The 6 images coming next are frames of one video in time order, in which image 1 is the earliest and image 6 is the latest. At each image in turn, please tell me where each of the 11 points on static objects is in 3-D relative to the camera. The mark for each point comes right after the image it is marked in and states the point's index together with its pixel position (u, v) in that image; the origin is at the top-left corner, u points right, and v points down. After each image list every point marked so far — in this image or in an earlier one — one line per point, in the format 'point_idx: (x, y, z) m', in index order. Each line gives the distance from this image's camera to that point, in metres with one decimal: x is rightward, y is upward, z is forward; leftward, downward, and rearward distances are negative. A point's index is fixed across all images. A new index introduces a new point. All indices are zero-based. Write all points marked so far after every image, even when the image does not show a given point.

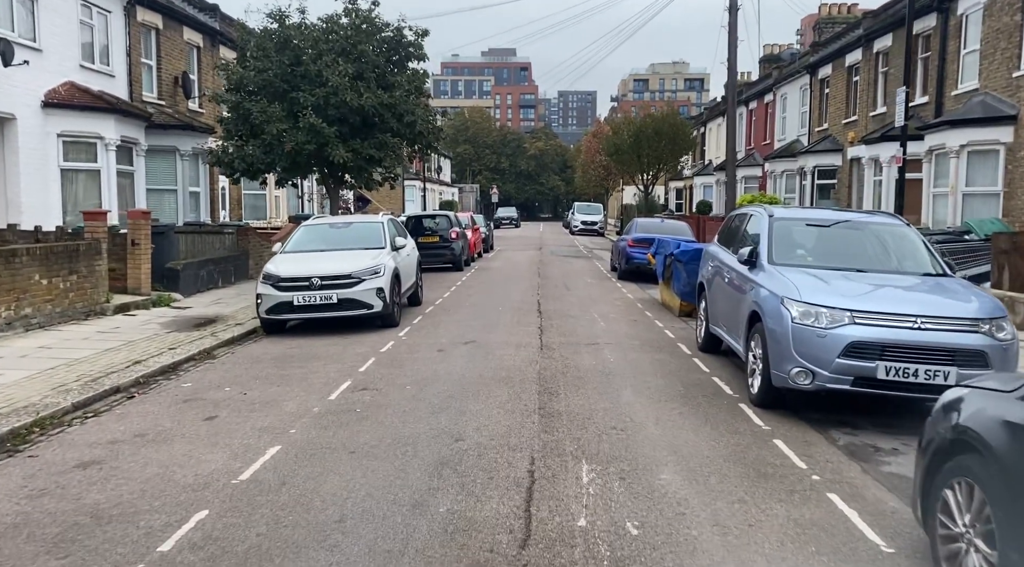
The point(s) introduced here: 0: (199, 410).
0: (-2.8, -1.1, +7.0) m
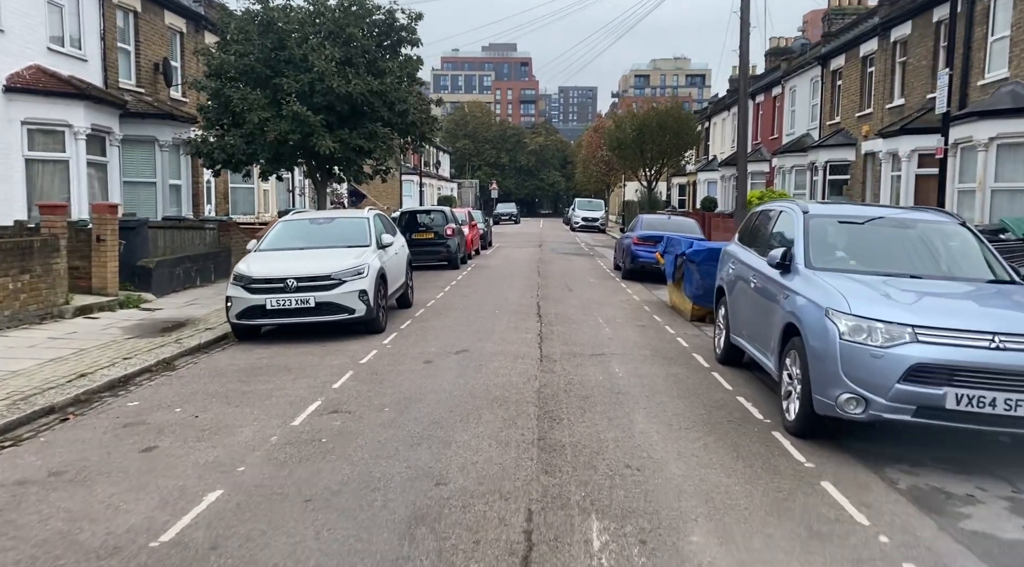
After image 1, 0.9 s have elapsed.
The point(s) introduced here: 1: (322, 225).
0: (-2.8, -1.2, +5.9) m
1: (-2.7, +0.8, +11.4) m
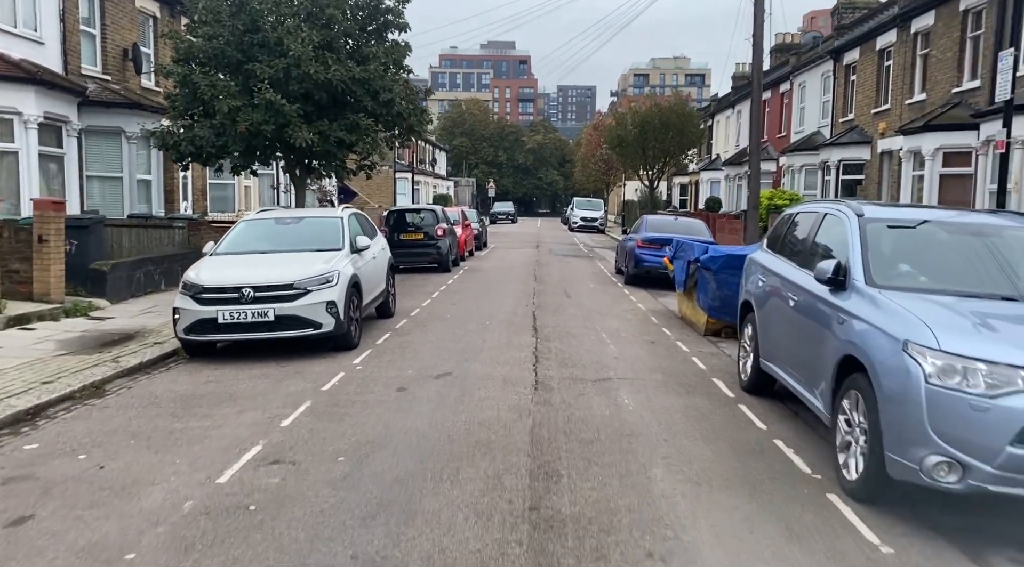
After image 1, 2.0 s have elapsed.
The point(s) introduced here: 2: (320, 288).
0: (-2.9, -1.3, +4.6) m
1: (-2.8, +0.7, +10.0) m
2: (-2.1, -0.1, +8.6) m
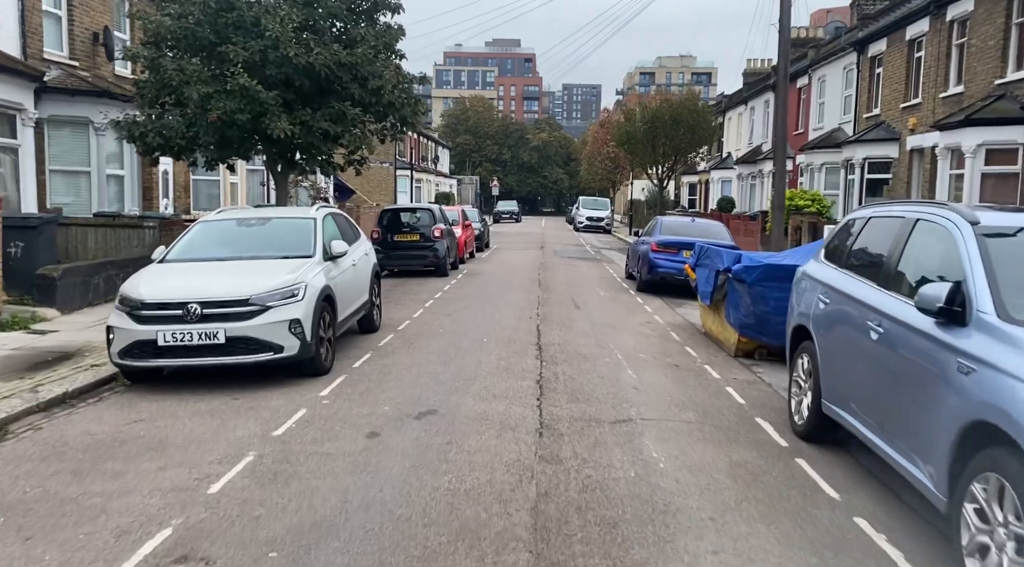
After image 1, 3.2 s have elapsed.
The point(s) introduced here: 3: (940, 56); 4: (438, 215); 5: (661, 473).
0: (-2.9, -1.4, +3.2) m
1: (-2.8, +0.6, +8.6) m
2: (-2.1, -0.2, +7.2) m
3: (+10.3, +5.5, +19.1) m
4: (-1.7, +1.6, +18.4) m
5: (+1.0, -1.2, +5.1) m
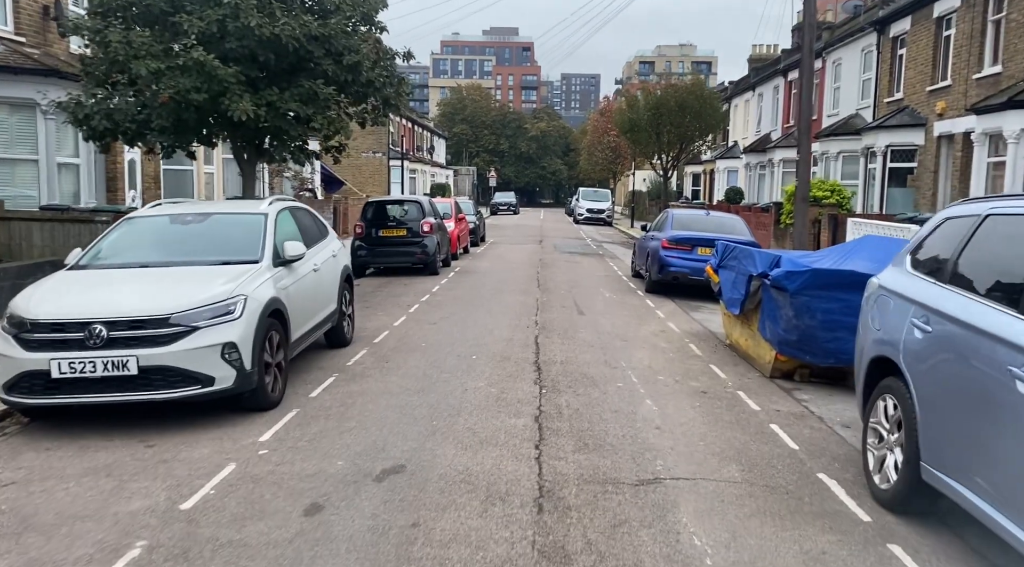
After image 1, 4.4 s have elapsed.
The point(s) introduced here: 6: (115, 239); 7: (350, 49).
0: (-3.0, -1.5, +1.7) m
1: (-2.9, +0.5, +7.1) m
2: (-2.2, -0.3, +5.7) m
3: (+10.2, +5.6, +17.5) m
4: (-1.8, +1.6, +16.8) m
5: (+0.9, -1.3, +3.6) m
6: (-3.5, +0.4, +7.0) m
7: (-2.4, +3.6, +12.0) m
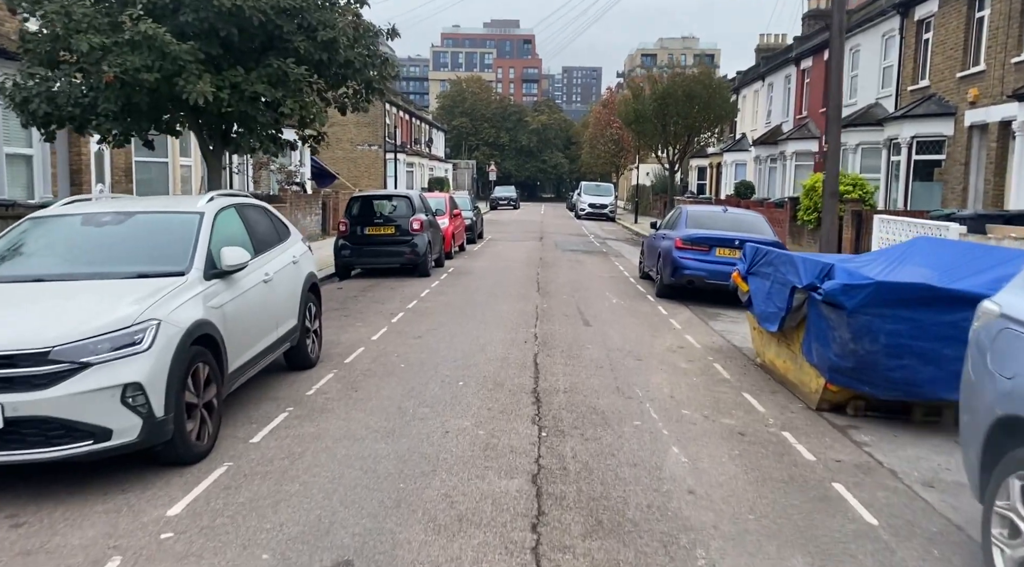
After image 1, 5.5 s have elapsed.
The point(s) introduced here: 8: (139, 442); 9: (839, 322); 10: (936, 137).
0: (-3.0, -1.7, +0.3) m
1: (-2.9, +0.4, +5.7) m
2: (-2.2, -0.4, +4.3) m
3: (+10.2, +5.5, +16.1) m
4: (-1.8, +1.6, +15.5) m
5: (+0.8, -1.5, +2.2) m
6: (-3.6, +0.3, +5.6) m
7: (-2.5, +3.5, +10.7) m
8: (-2.1, -0.9, +4.5) m
9: (+2.5, -0.3, +5.9) m
10: (+10.2, +3.5, +18.9) m
